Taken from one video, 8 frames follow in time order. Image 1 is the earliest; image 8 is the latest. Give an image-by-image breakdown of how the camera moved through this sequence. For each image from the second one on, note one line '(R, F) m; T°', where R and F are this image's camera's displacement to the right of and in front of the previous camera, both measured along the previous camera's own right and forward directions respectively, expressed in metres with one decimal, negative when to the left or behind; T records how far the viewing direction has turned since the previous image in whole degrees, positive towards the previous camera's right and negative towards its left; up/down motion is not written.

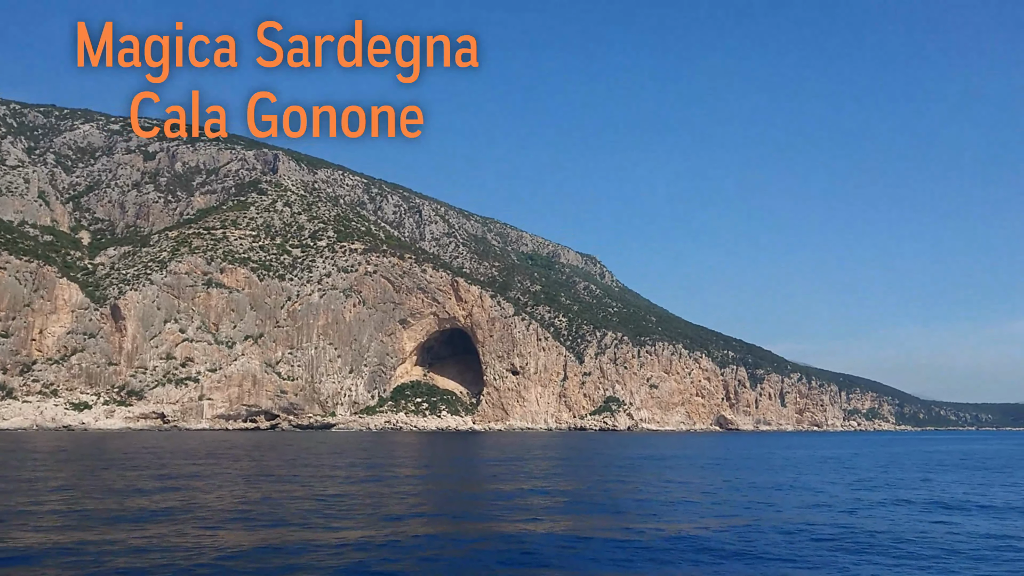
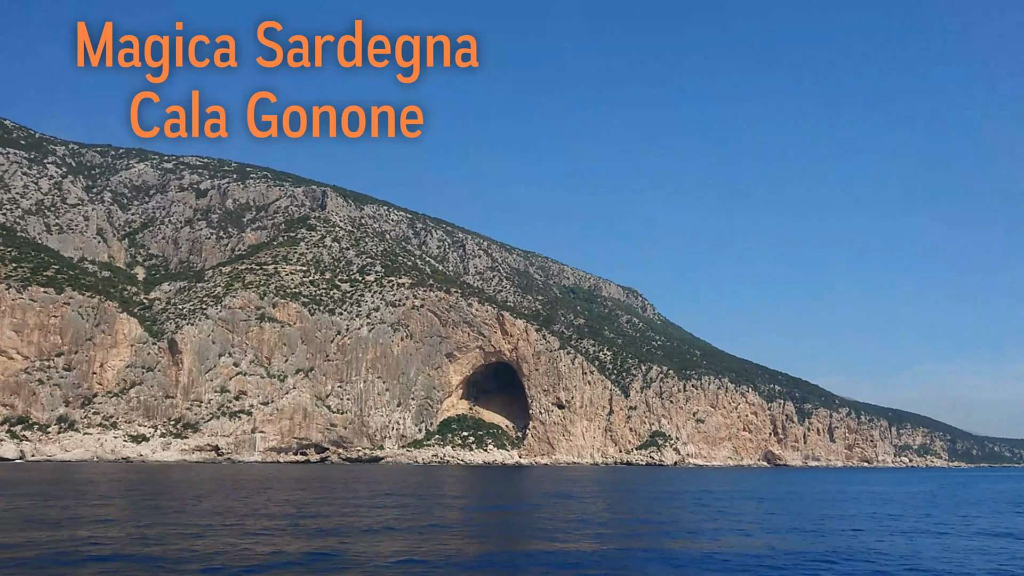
(-1.2, -0.5) m; -2°
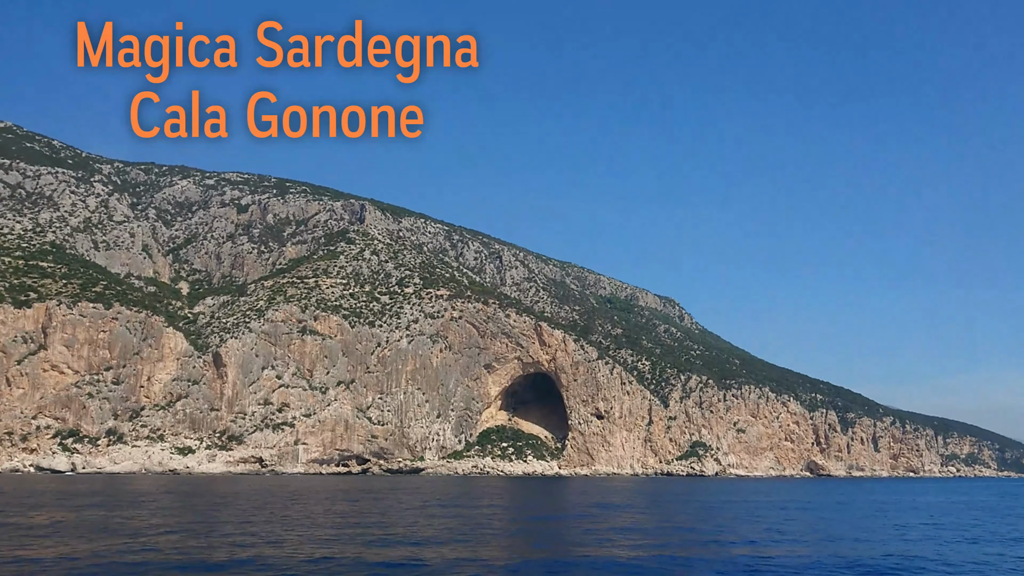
(-0.3, -0.3) m; -2°
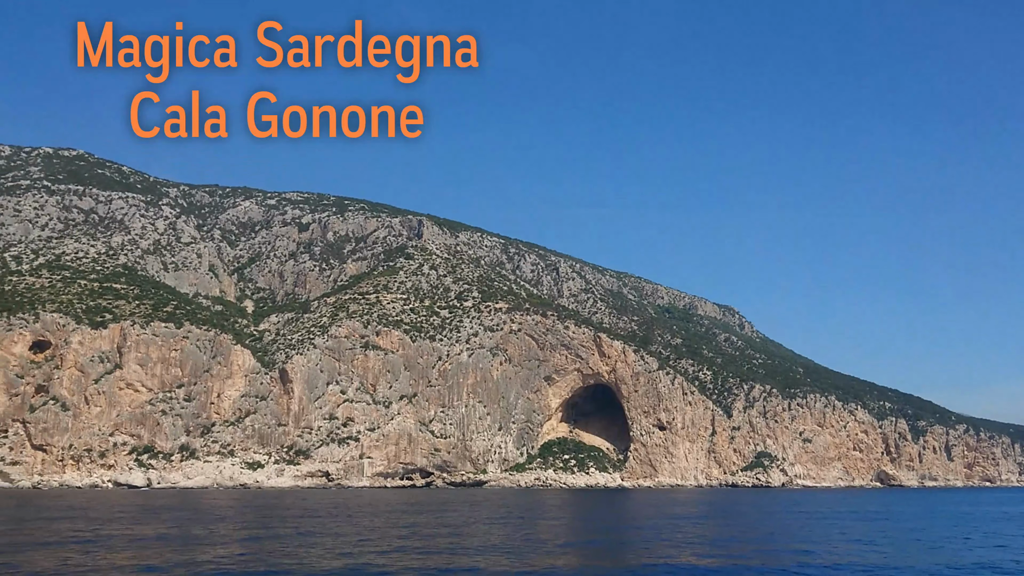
(-0.5, -0.3) m; -4°
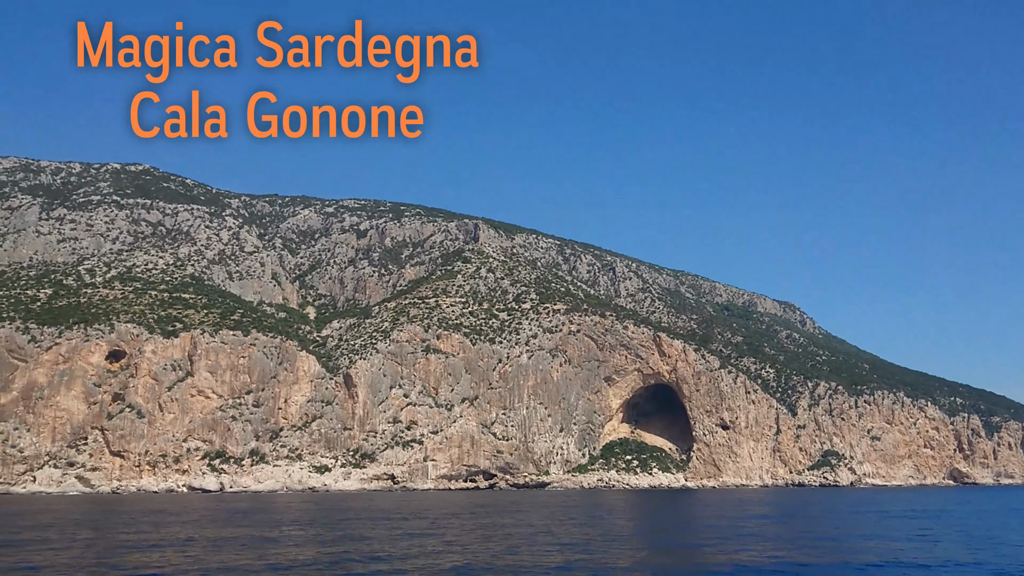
(-0.6, -0.2) m; -4°
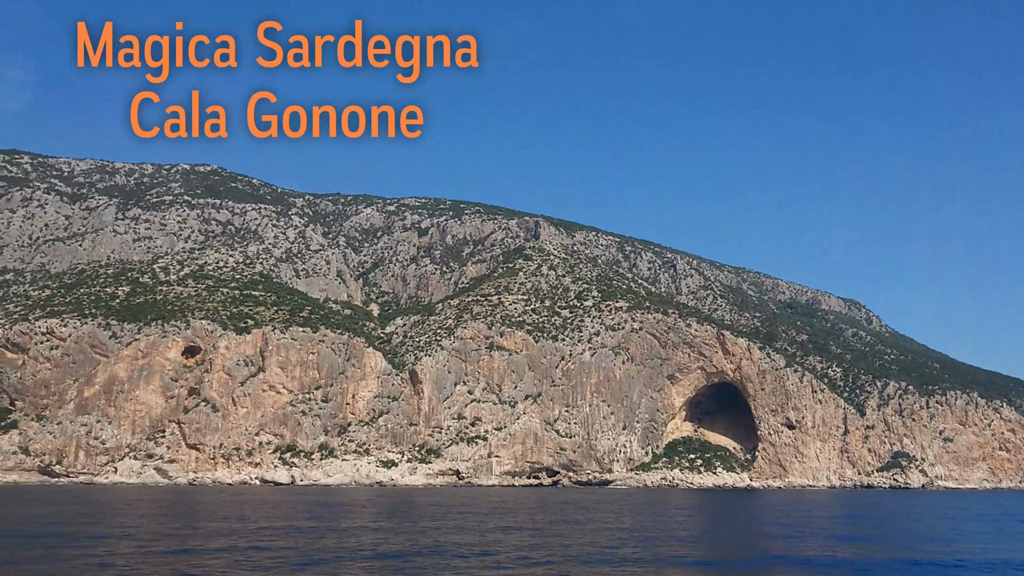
(-1.0, -0.3) m; -4°
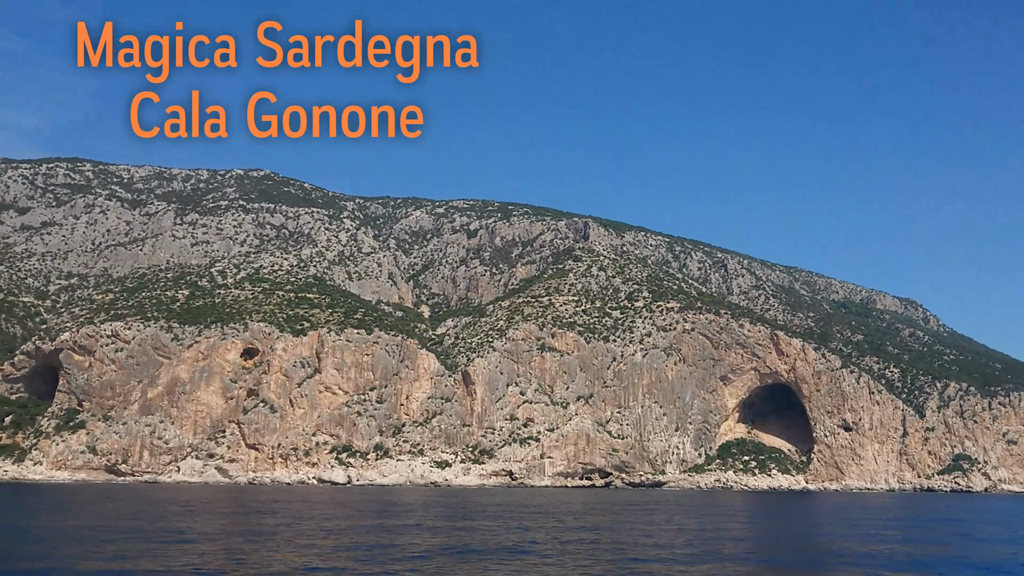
(-0.7, -0.2) m; -3°
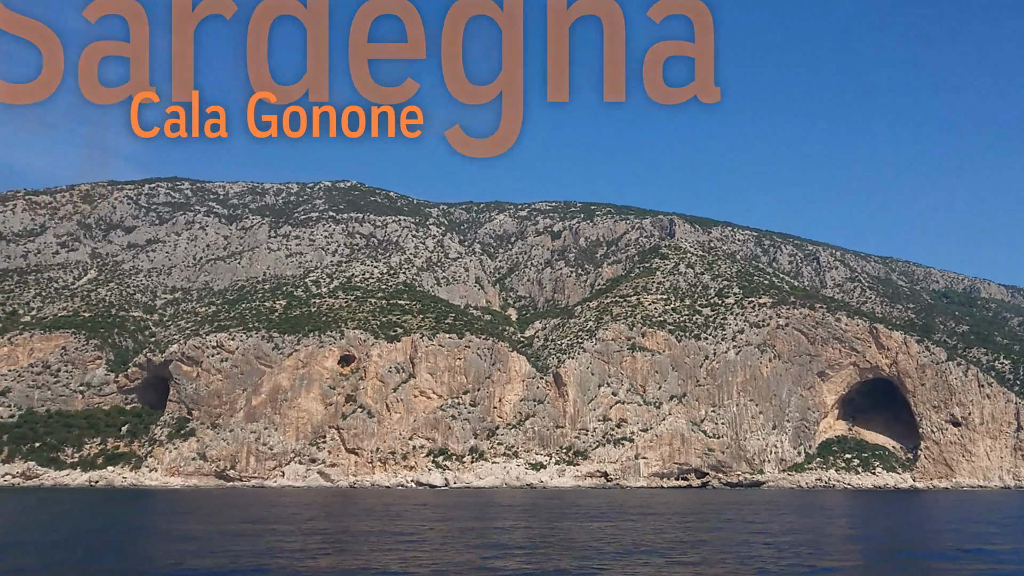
(-0.7, -0.2) m; -5°
